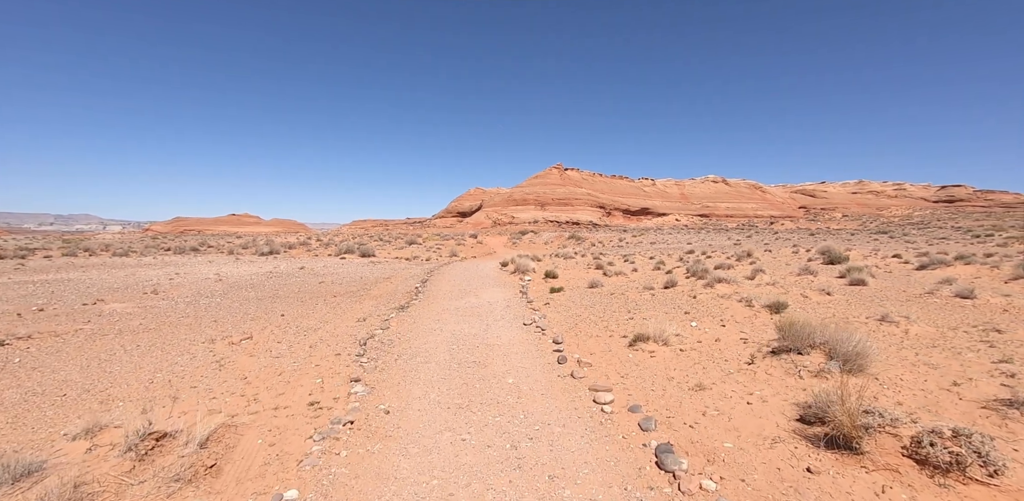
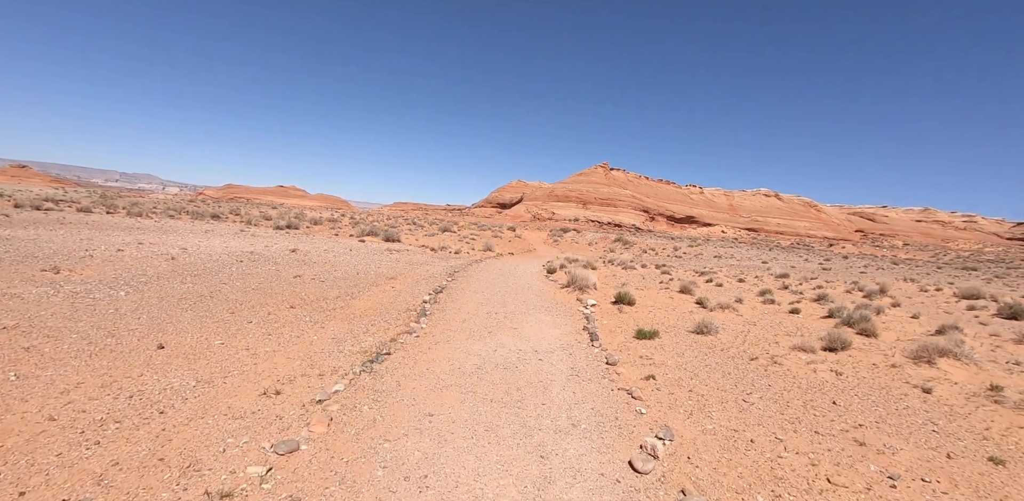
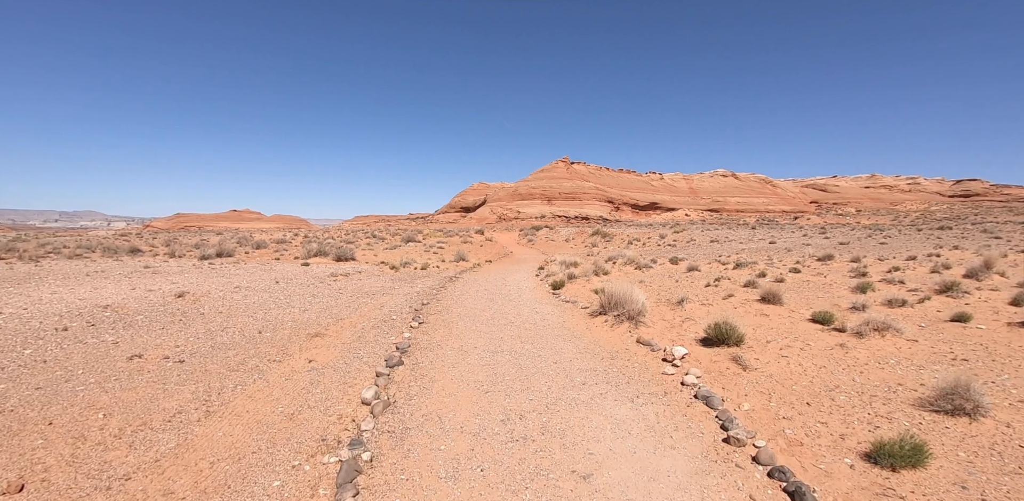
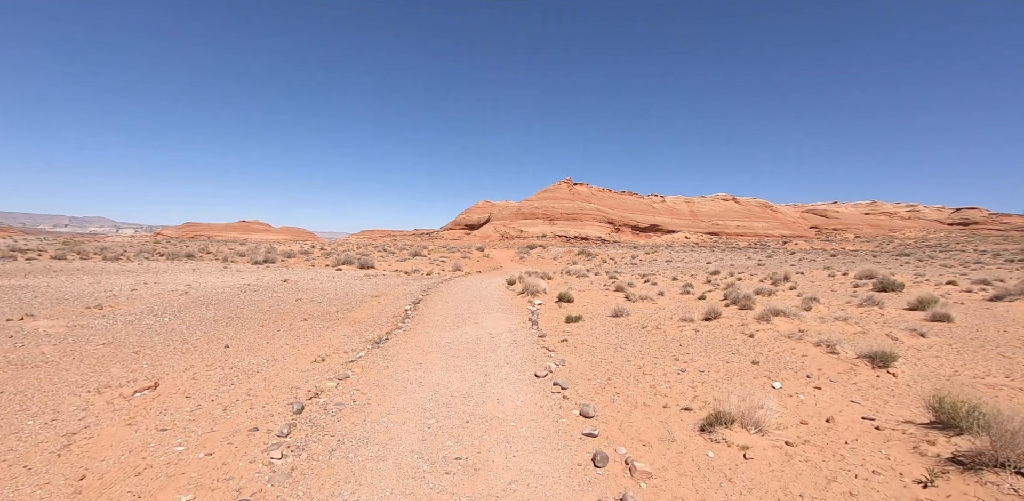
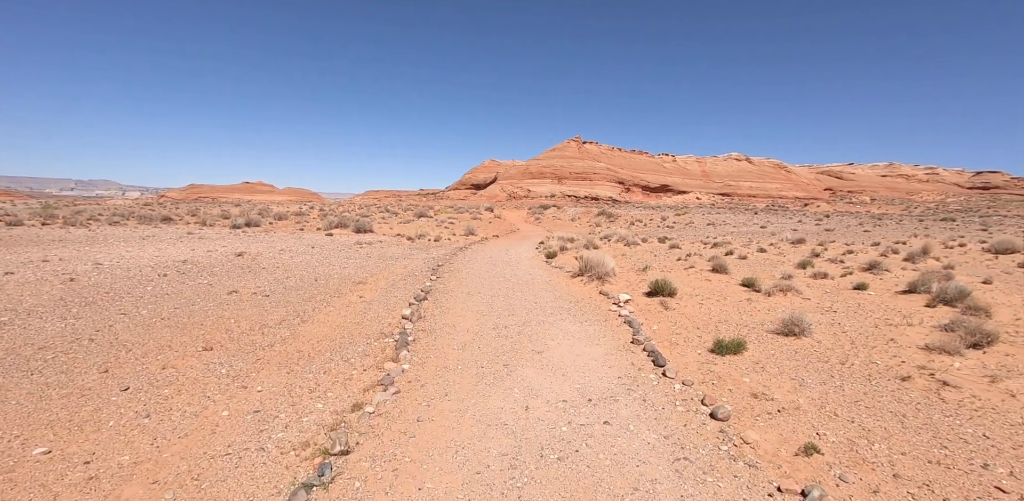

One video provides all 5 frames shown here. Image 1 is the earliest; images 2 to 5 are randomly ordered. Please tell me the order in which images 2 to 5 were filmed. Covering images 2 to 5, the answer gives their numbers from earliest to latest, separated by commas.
4, 2, 5, 3
